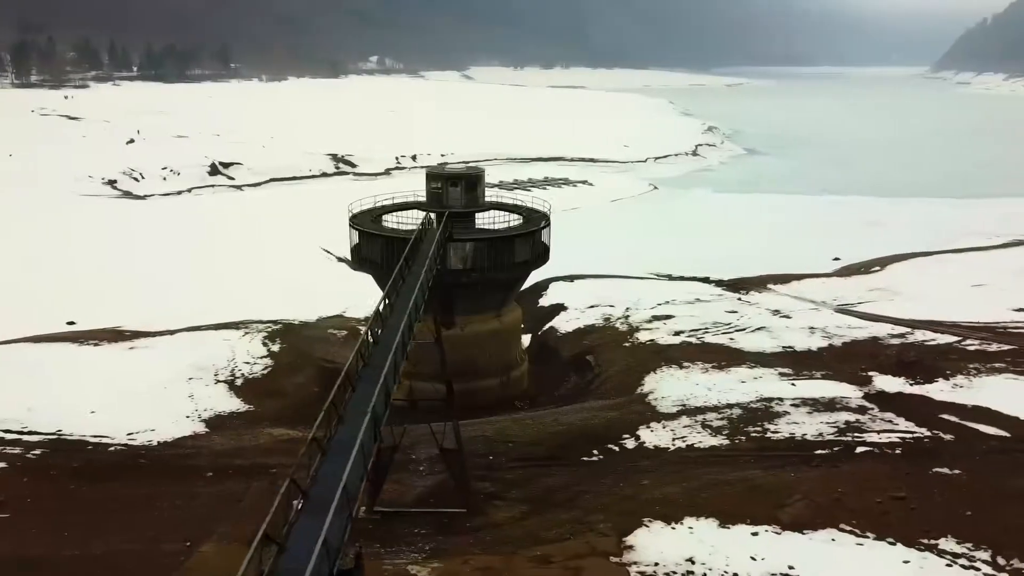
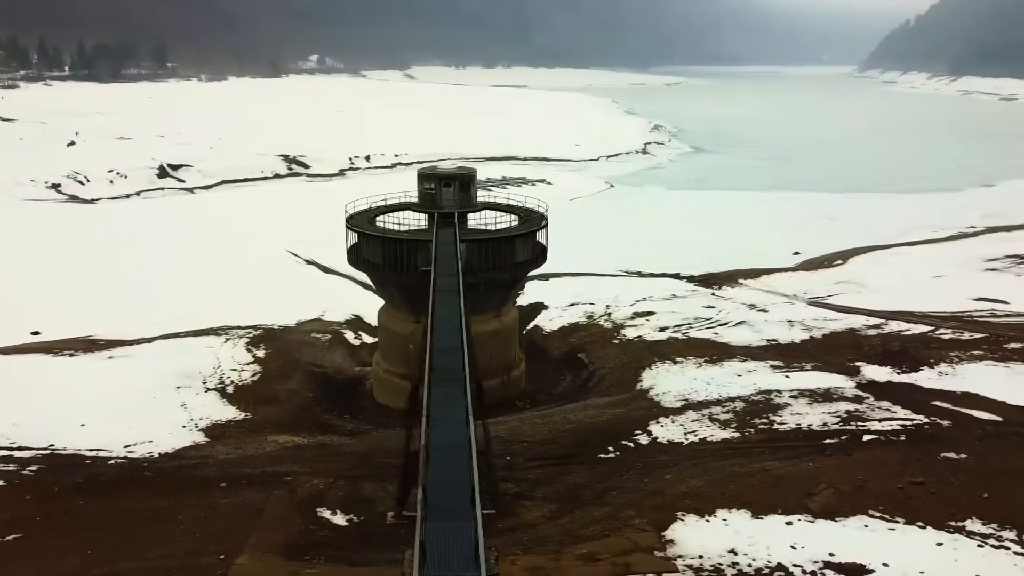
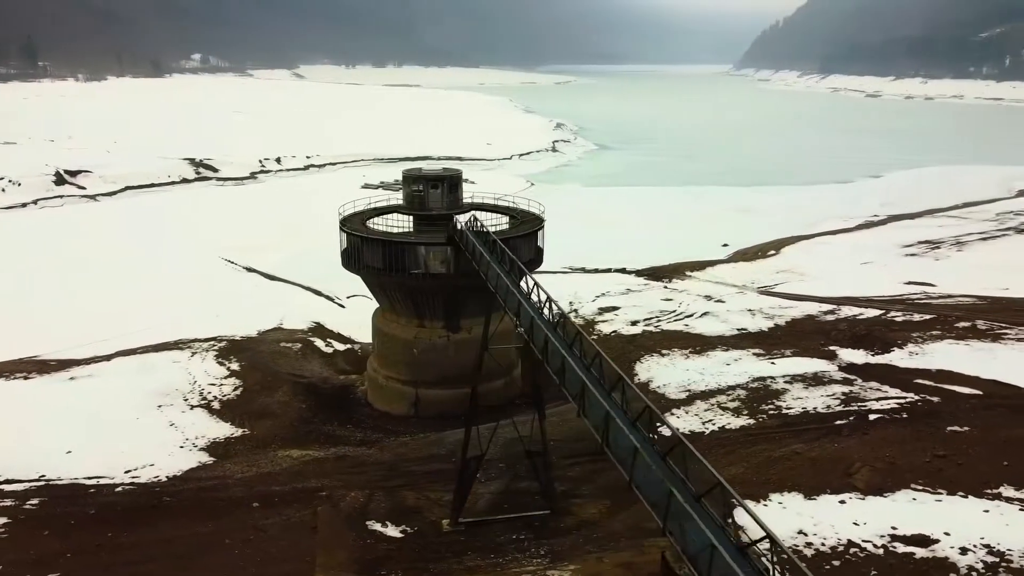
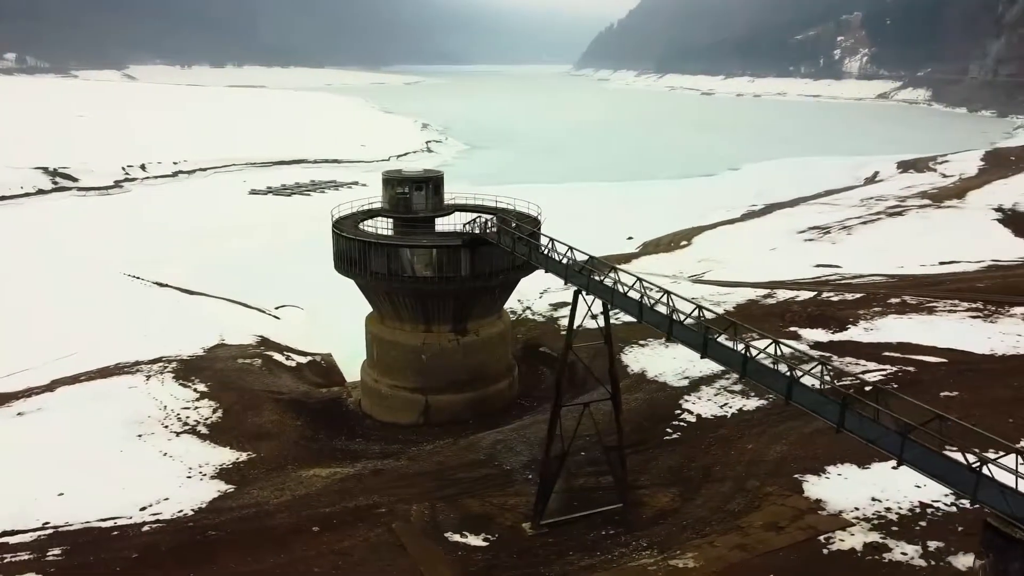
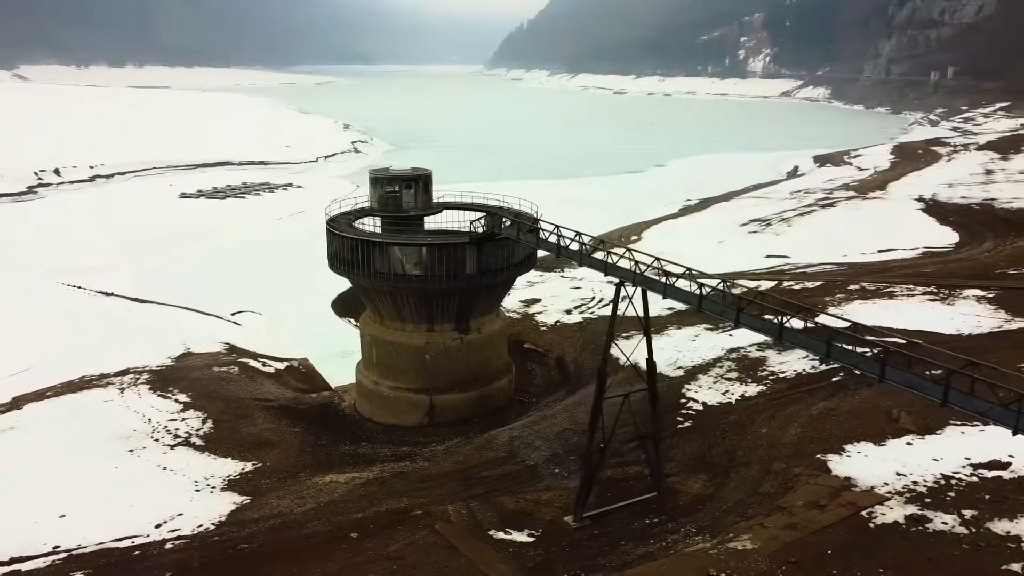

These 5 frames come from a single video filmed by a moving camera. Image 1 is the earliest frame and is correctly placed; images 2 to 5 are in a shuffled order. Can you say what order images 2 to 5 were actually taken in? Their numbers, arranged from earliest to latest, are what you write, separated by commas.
2, 3, 4, 5
